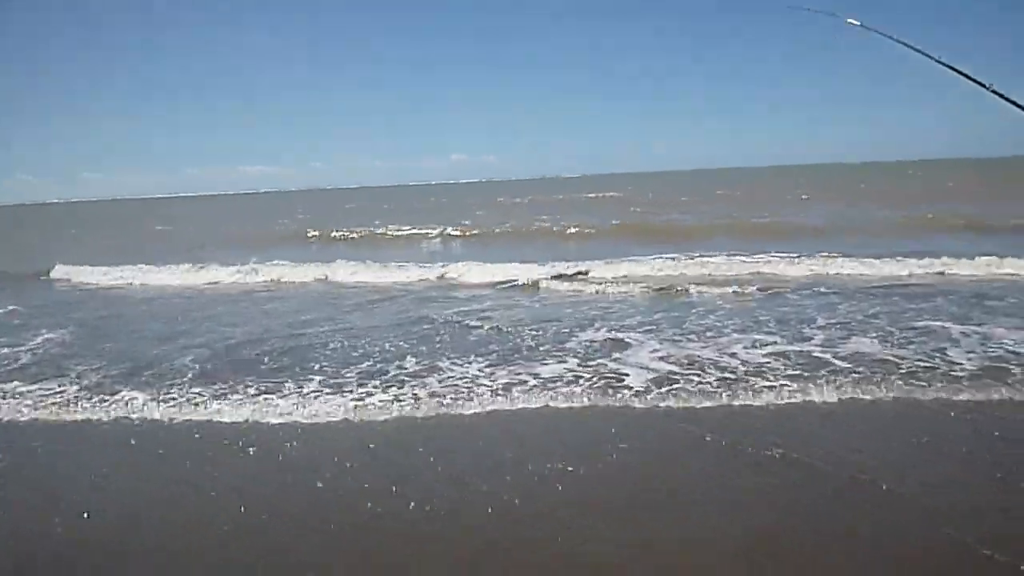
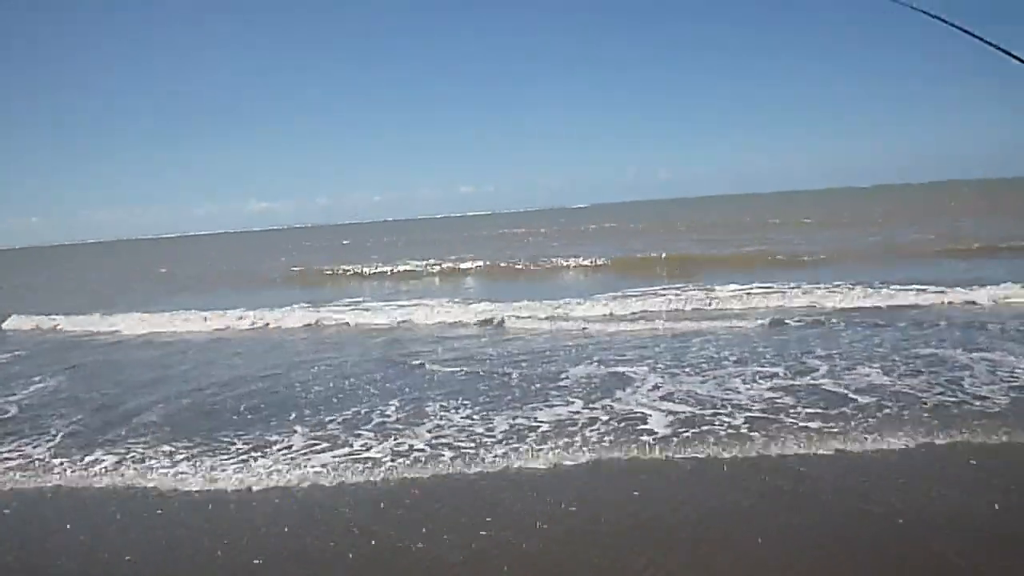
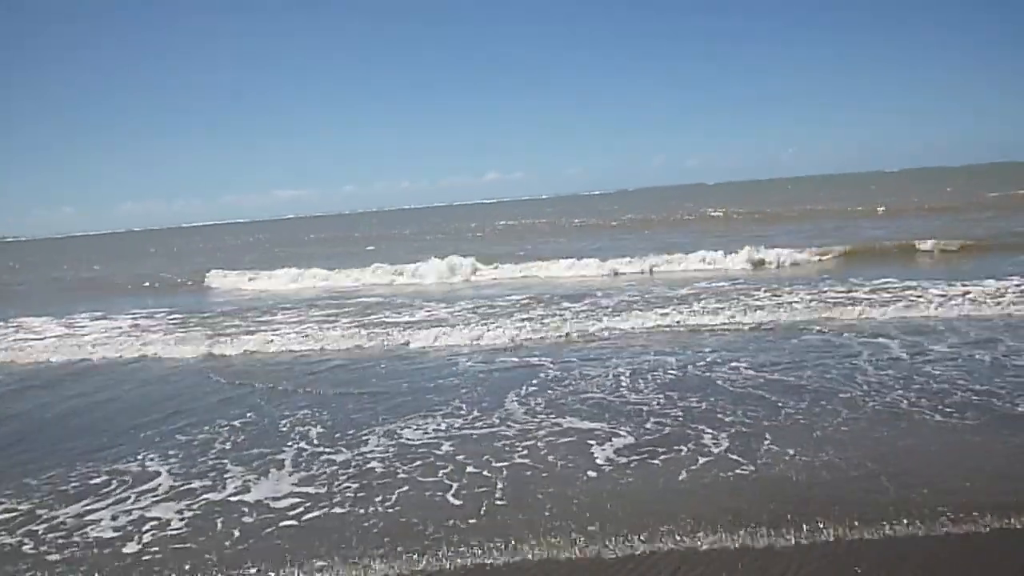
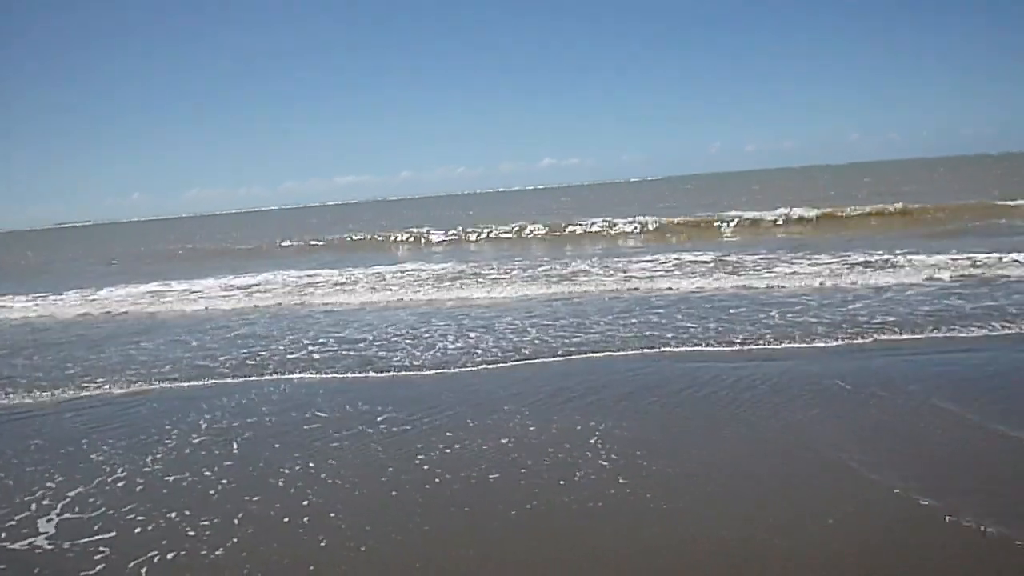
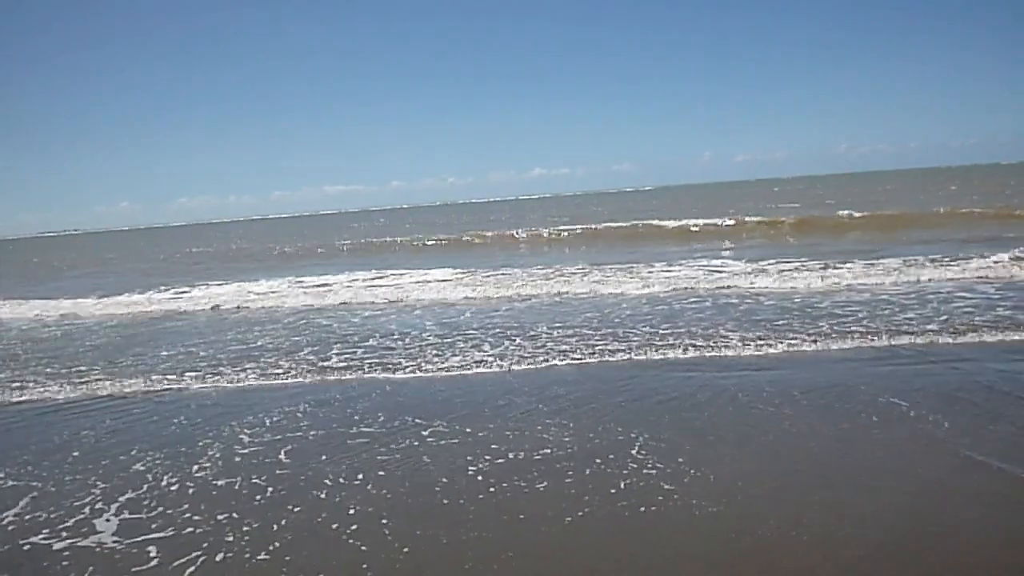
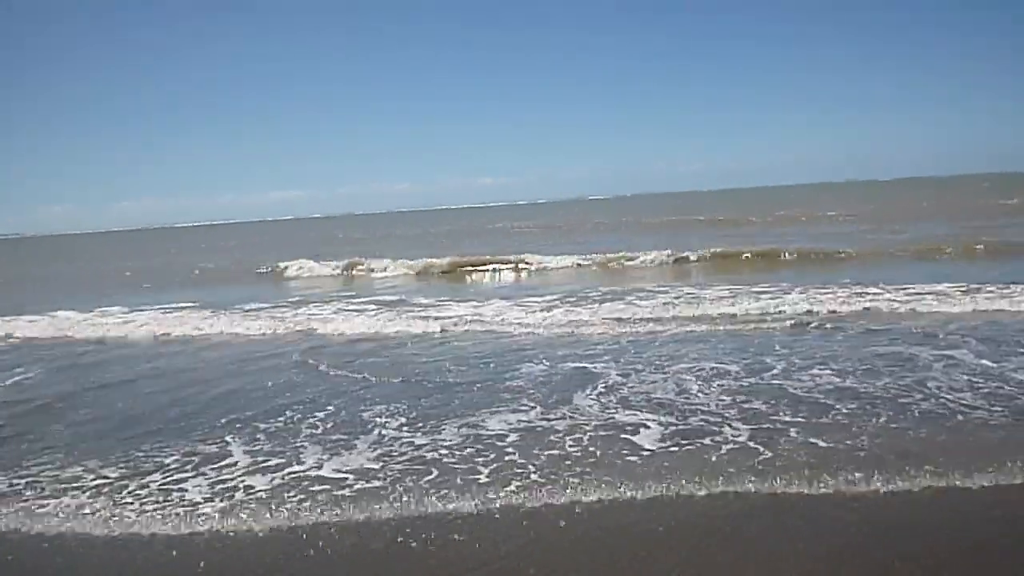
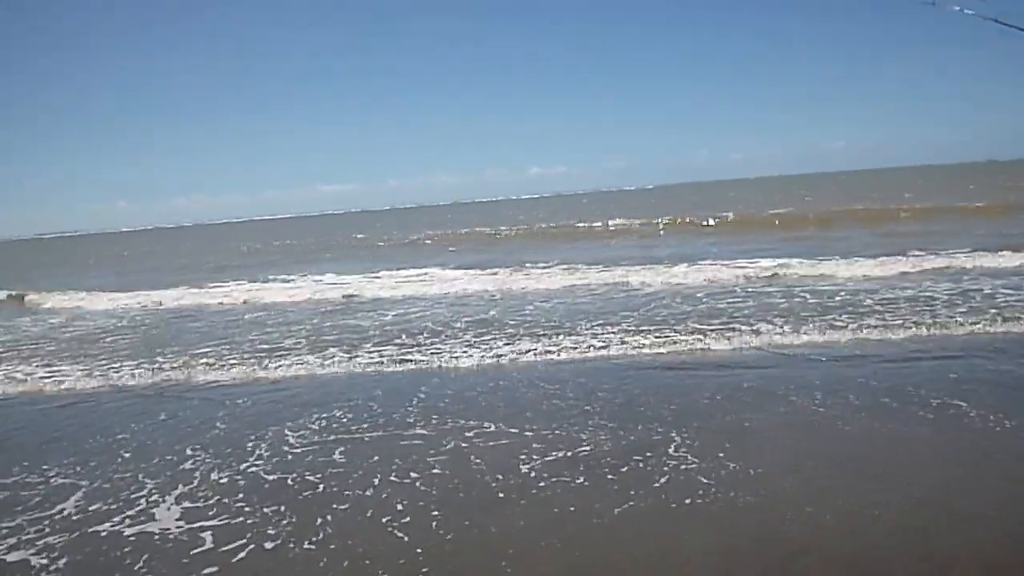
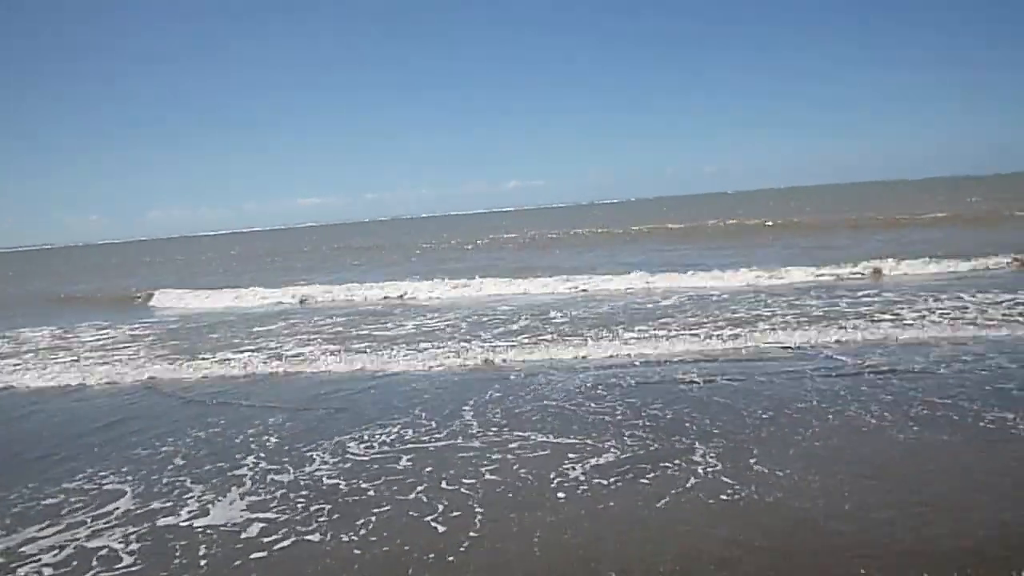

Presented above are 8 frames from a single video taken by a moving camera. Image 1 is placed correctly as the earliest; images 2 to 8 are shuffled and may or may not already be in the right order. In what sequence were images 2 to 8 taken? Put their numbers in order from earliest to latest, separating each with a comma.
2, 6, 3, 8, 7, 5, 4
